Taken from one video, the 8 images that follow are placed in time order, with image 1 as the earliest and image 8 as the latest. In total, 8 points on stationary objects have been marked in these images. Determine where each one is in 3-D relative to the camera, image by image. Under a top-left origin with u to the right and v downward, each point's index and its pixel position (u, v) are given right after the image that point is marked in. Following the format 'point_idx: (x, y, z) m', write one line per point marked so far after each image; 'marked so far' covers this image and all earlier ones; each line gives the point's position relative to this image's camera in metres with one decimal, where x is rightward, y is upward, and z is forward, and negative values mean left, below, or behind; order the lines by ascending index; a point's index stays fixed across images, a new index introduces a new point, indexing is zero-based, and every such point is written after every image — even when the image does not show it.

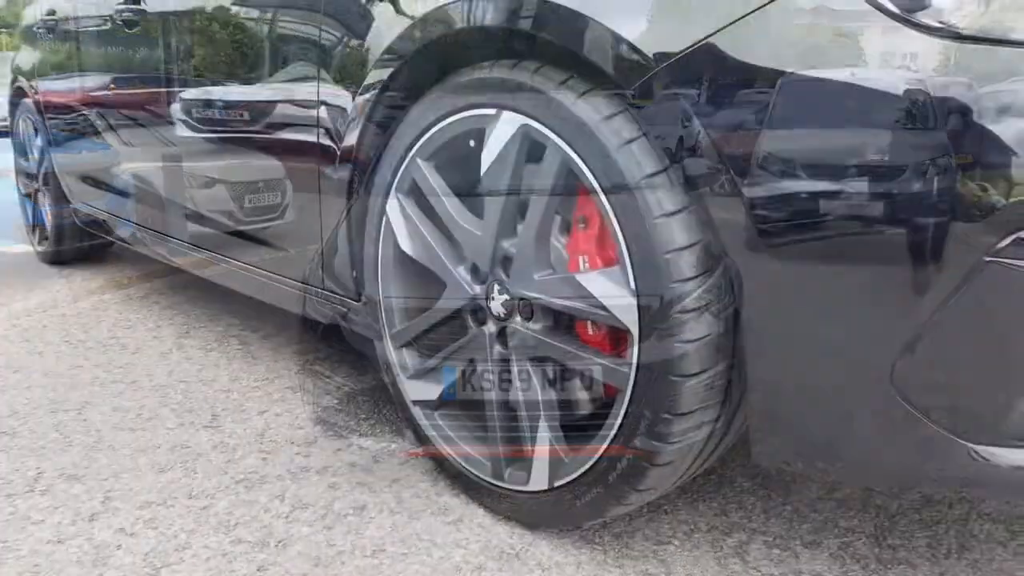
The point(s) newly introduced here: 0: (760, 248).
0: (+0.3, +0.1, +1.1) m
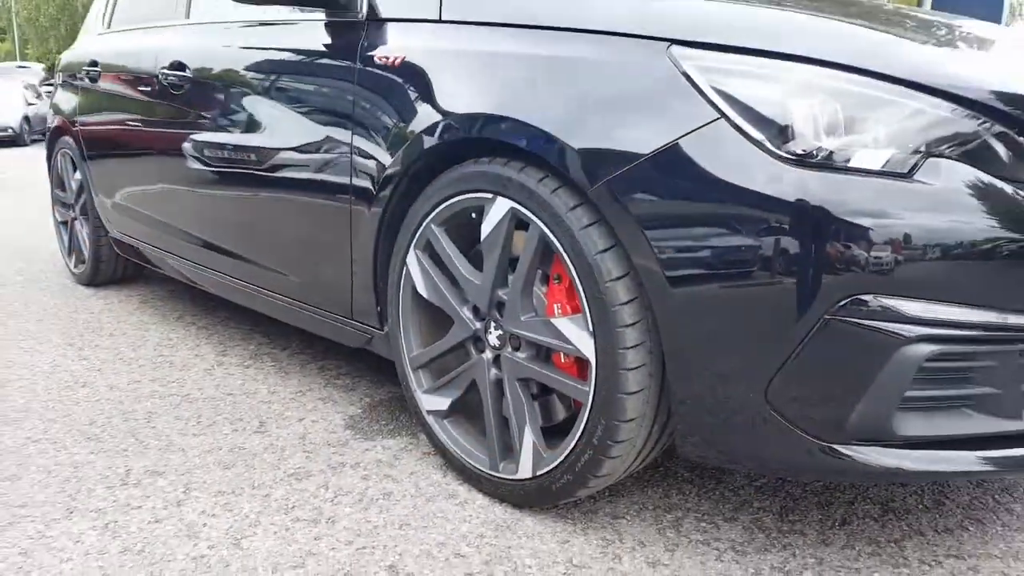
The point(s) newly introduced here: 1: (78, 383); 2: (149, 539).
0: (+0.3, 0.0, +1.6) m
1: (-1.6, -0.4, +2.8) m
2: (-0.8, -0.6, +1.8) m
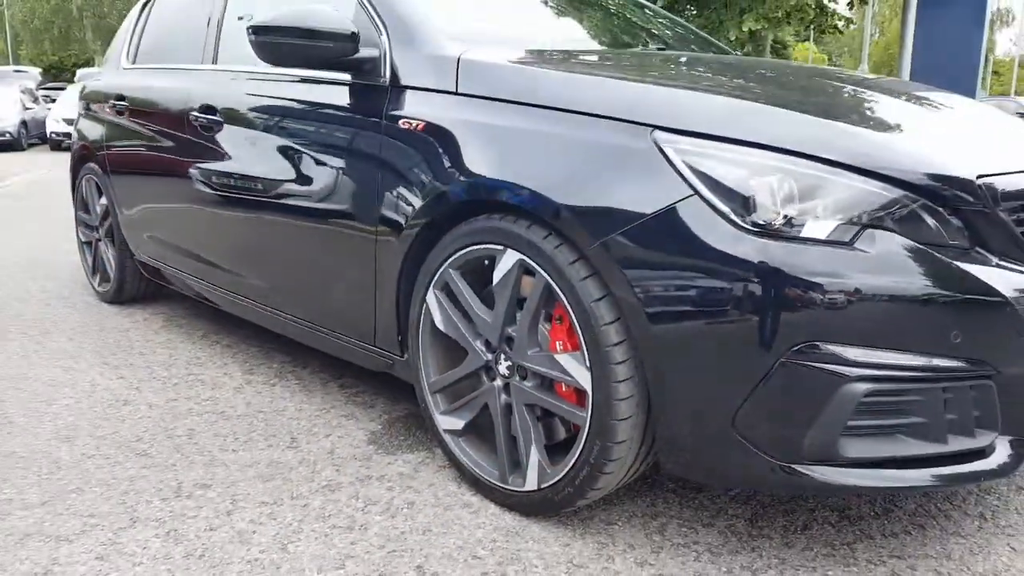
0: (+0.4, -0.1, +1.9) m
1: (-1.6, -0.5, +3.1) m
2: (-0.8, -0.7, +2.1) m
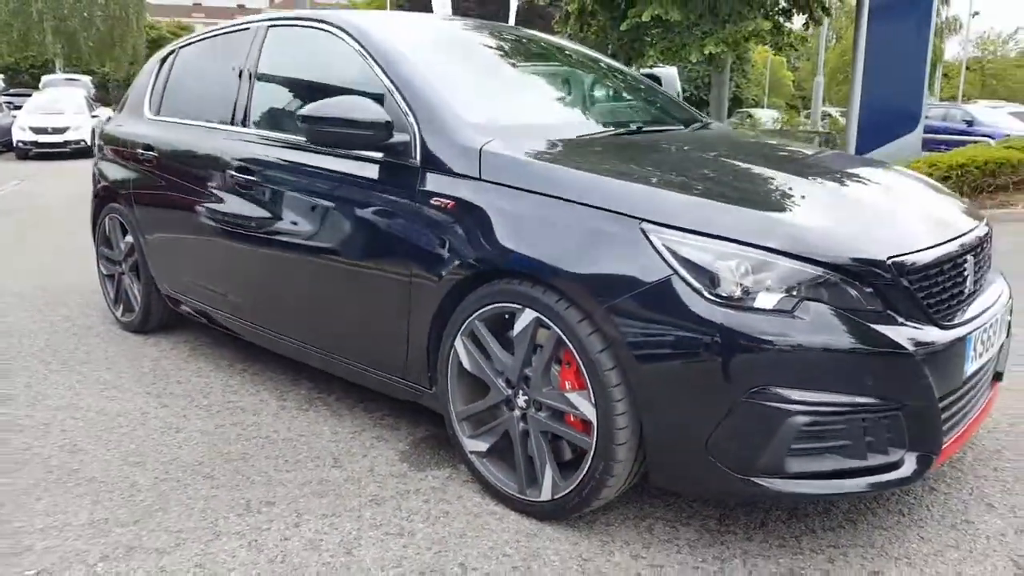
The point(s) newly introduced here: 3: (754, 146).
0: (+0.4, -0.3, +2.4) m
1: (-1.6, -0.6, +3.5) m
2: (-0.8, -0.9, +2.5) m
3: (+1.0, +0.6, +3.4) m
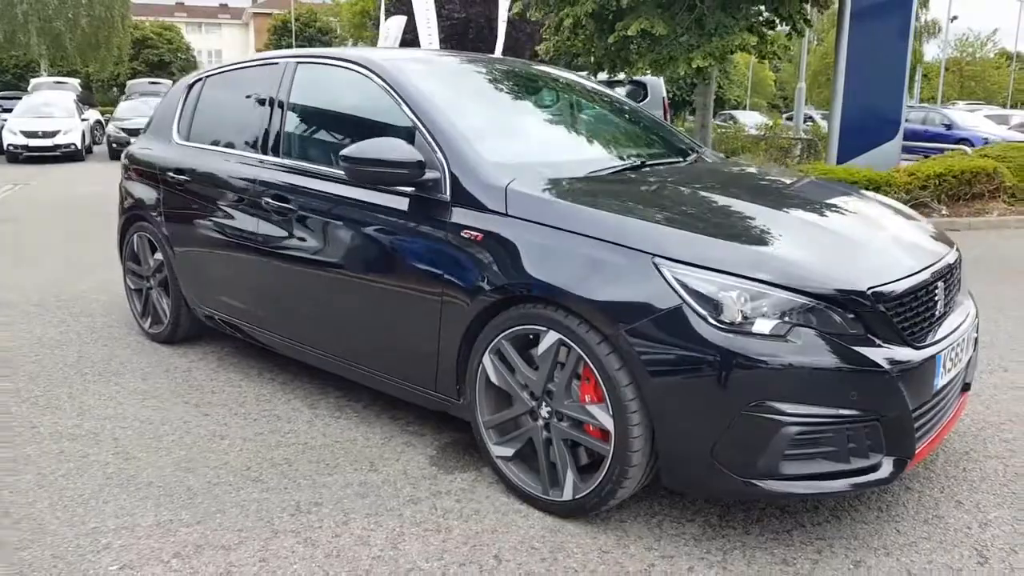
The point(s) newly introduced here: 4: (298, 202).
0: (+0.5, -0.4, +2.7) m
1: (-1.5, -0.7, +3.8) m
2: (-0.7, -1.0, +2.9) m
3: (+1.1, +0.5, +3.8) m
4: (-1.3, +0.5, +4.2) m
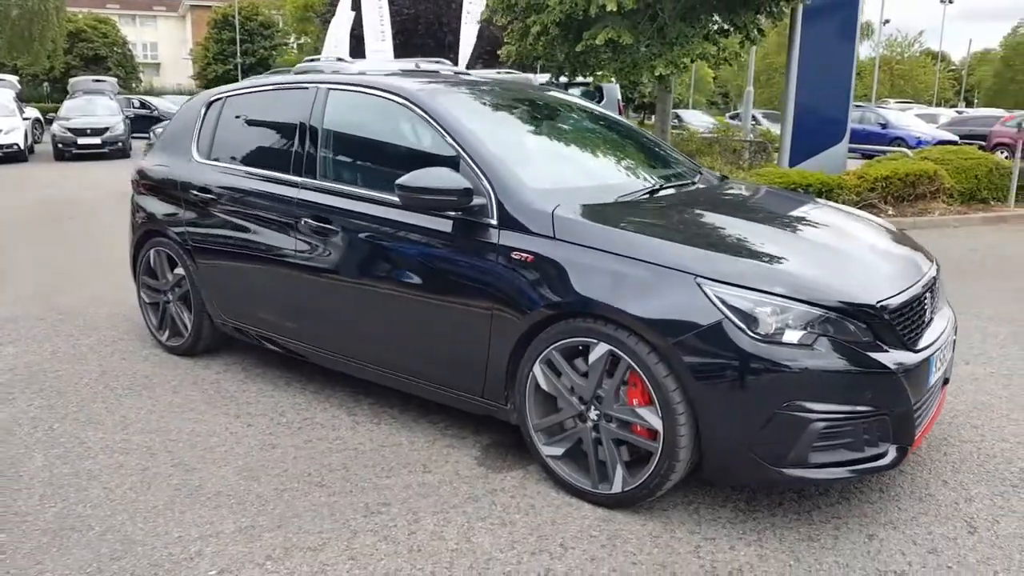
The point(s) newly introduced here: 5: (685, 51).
0: (+0.8, -0.5, +3.1) m
1: (-1.3, -0.8, +4.1) m
2: (-0.4, -1.1, +3.2) m
3: (+1.3, +0.5, +4.2) m
4: (-1.2, +0.4, +4.5) m
5: (+2.9, +4.0, +12.8) m
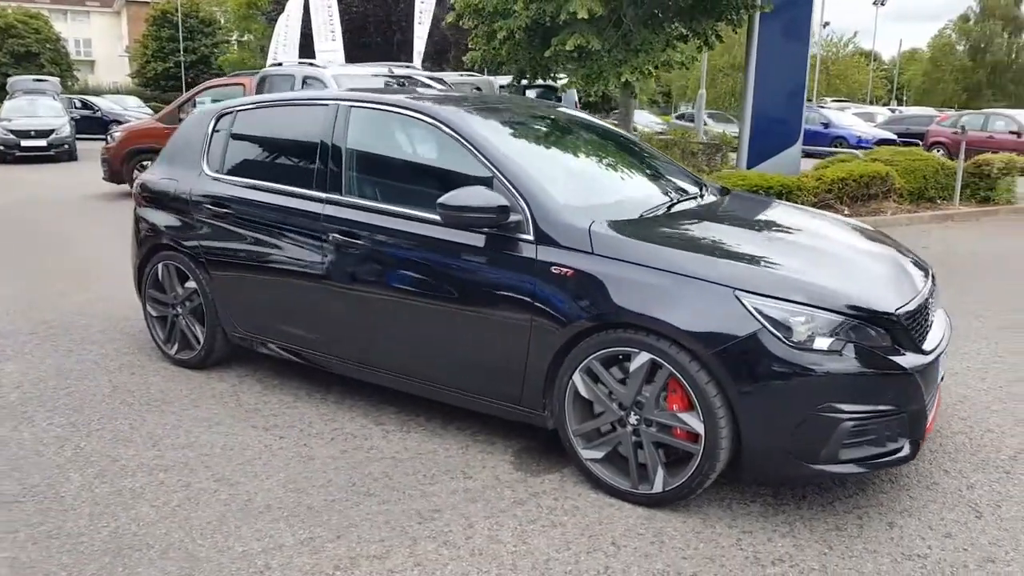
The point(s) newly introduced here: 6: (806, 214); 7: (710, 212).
0: (+1.0, -0.5, +3.4) m
1: (-1.1, -0.9, +4.2) m
2: (-0.2, -1.1, +3.3) m
3: (+1.4, +0.5, +4.5) m
4: (-1.0, +0.4, +4.6) m
5: (+2.4, +4.0, +13.2) m
6: (+1.9, +0.5, +4.8) m
7: (+1.1, +0.4, +4.3) m
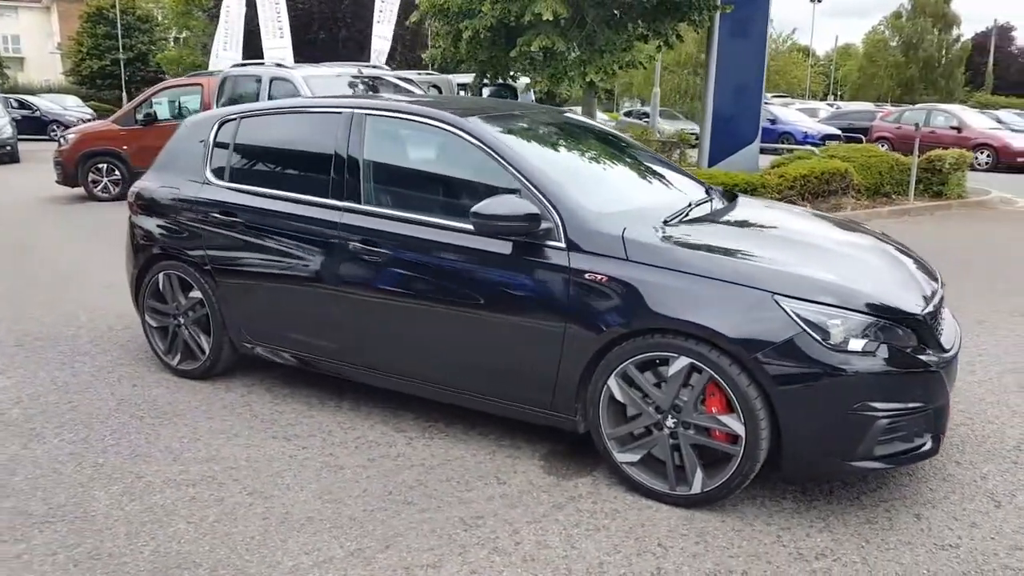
0: (+1.2, -0.5, +3.5) m
1: (-1.0, -1.0, +4.2) m
2: (+0.1, -1.2, +3.4) m
3: (+1.5, +0.4, +4.6) m
4: (-0.9, +0.3, +4.5) m
5: (+1.8, +4.0, +13.3) m
6: (+1.9, +0.5, +5.0) m
7: (+1.2, +0.4, +4.4) m
